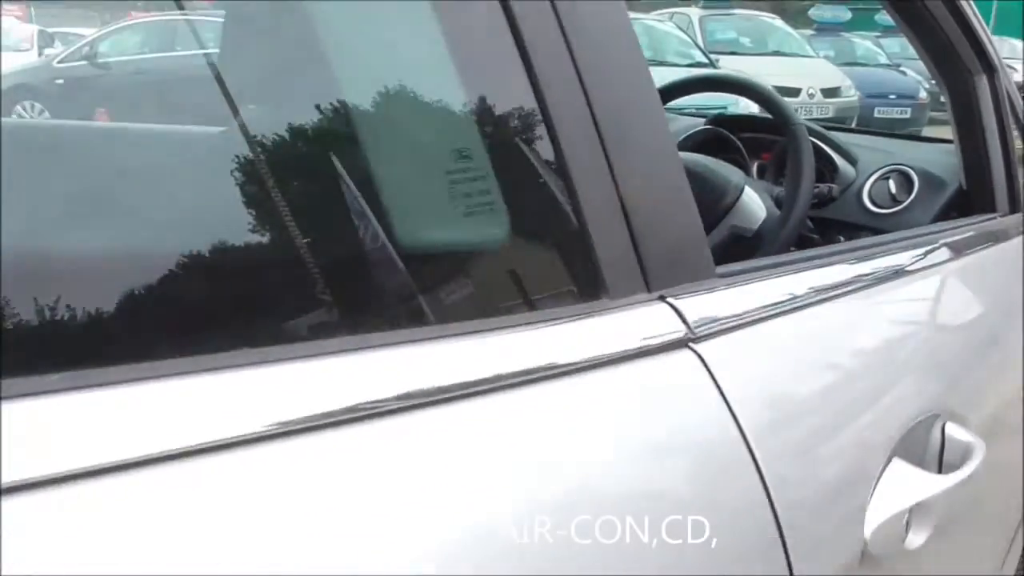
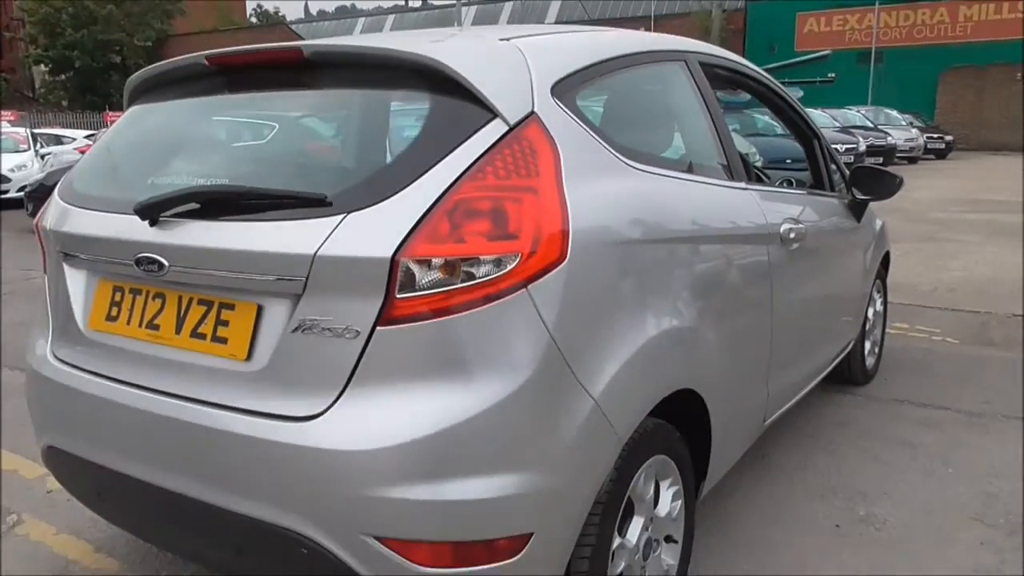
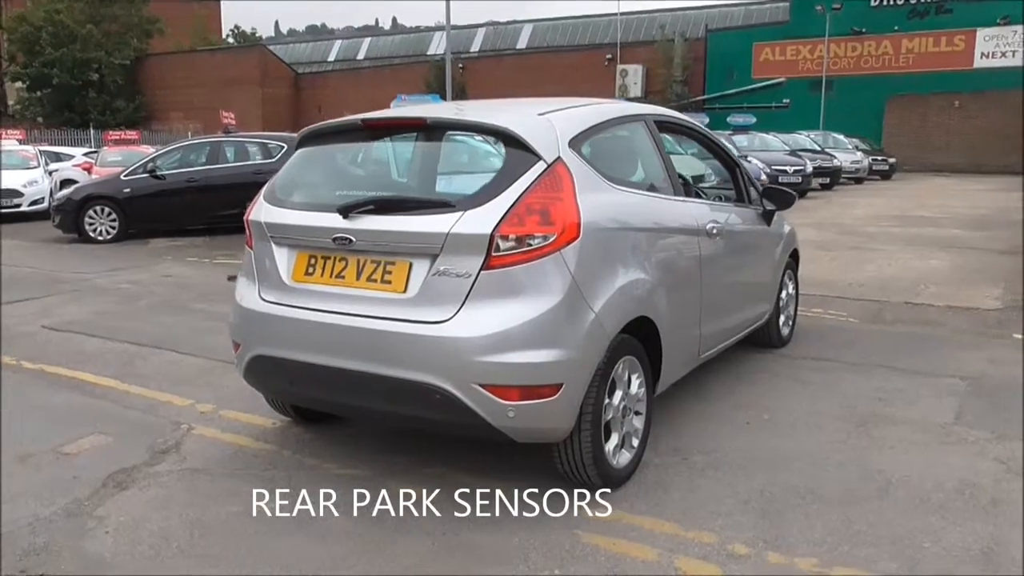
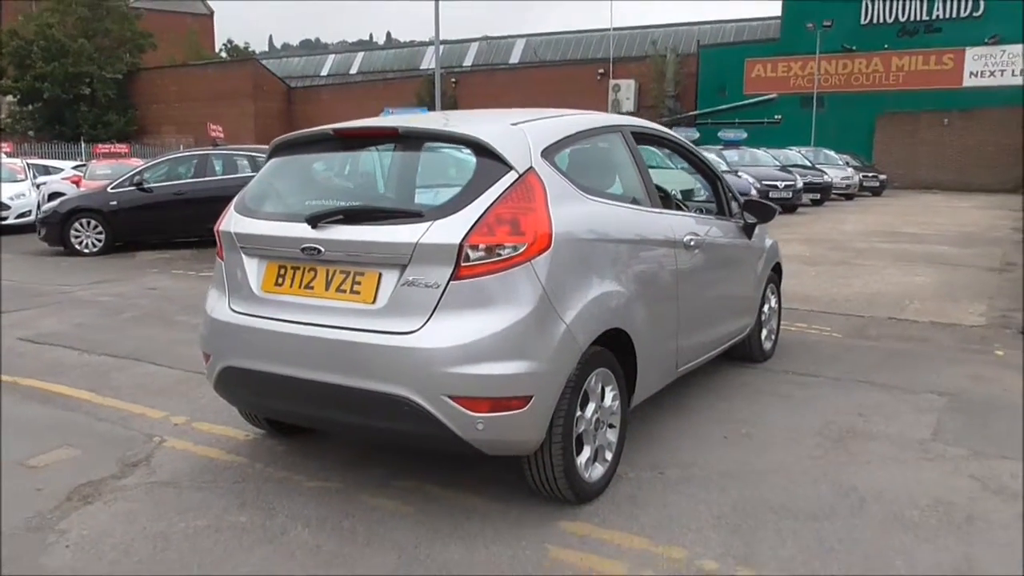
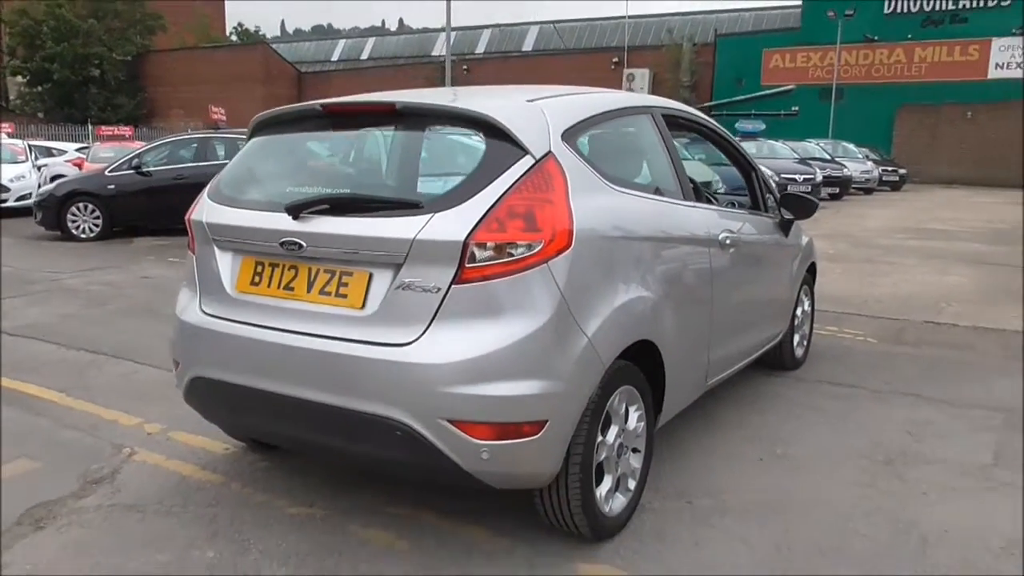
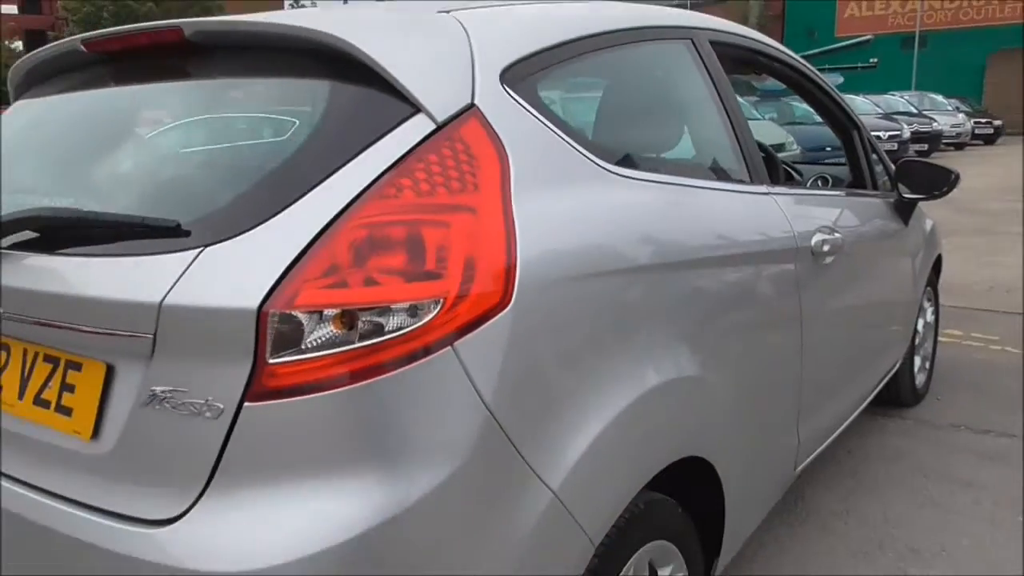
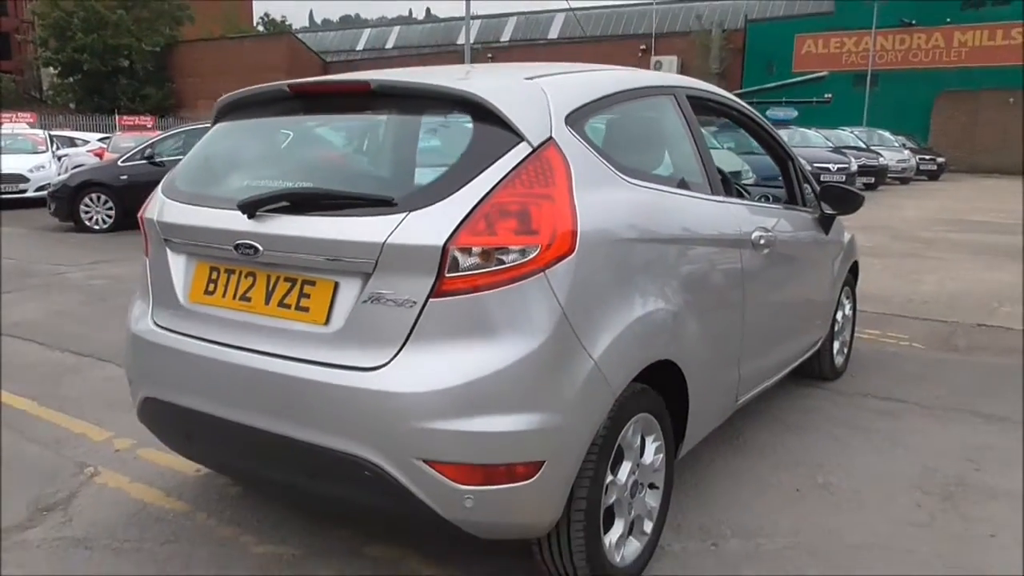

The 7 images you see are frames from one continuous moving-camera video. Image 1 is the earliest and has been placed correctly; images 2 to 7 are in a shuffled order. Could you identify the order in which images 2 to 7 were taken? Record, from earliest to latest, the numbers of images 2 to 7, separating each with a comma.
6, 2, 7, 5, 4, 3
